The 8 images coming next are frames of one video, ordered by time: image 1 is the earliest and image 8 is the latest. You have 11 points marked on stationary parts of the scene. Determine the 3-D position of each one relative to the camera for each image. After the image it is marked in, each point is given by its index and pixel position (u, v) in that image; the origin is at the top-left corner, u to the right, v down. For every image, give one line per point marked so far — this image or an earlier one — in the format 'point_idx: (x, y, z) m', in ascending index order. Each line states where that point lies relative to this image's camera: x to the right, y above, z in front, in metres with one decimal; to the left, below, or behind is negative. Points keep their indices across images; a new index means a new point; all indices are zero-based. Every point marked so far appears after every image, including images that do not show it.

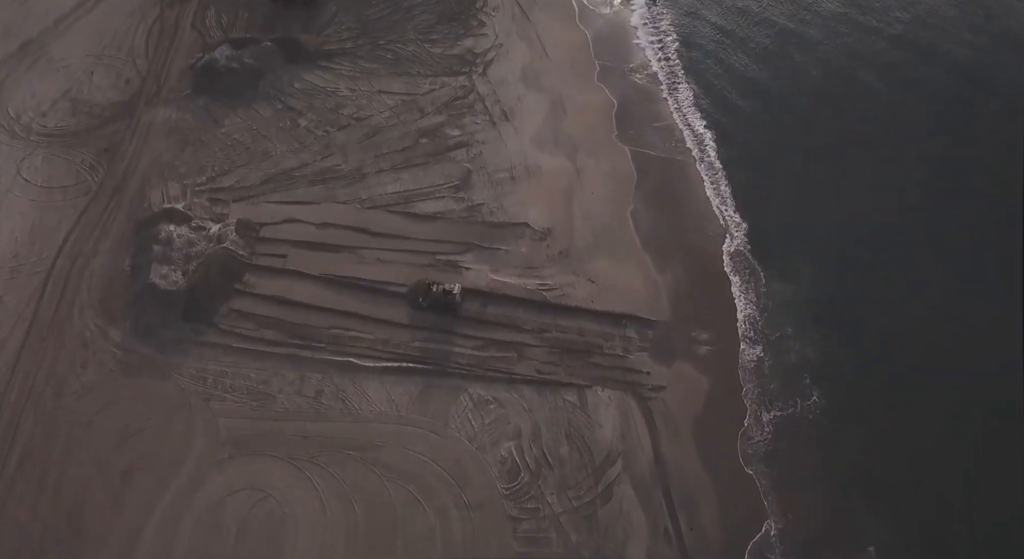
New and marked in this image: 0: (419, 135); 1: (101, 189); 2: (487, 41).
0: (-1.9, +3.0, +17.0) m
1: (-7.7, +1.7, +15.3) m
2: (-0.6, +5.5, +19.0) m
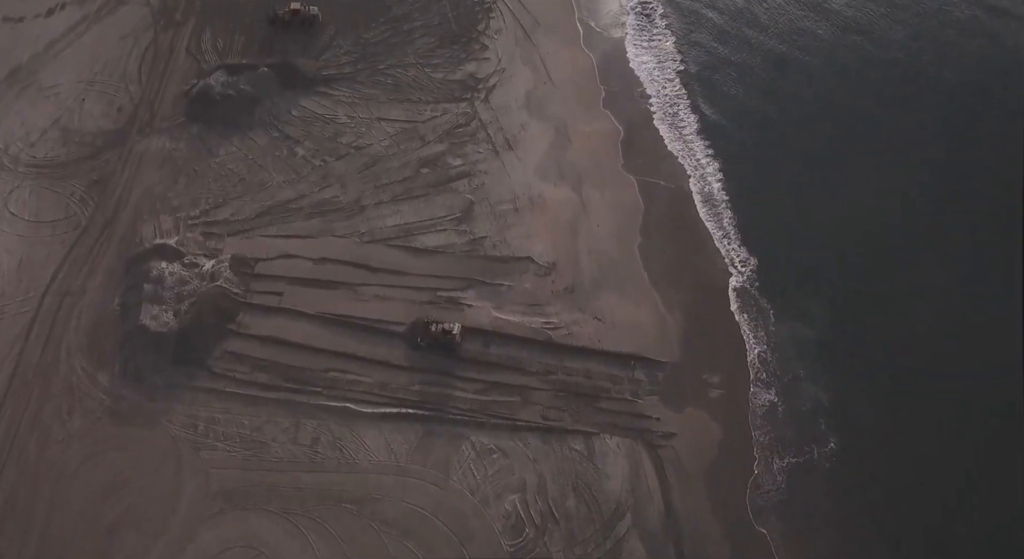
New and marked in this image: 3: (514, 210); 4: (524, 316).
0: (-1.9, +2.3, +16.6) m
1: (-7.6, +1.0, +14.8) m
2: (-0.5, +4.9, +18.5) m
3: (0.0, +1.4, +15.9) m
4: (+0.2, -0.6, +14.3) m
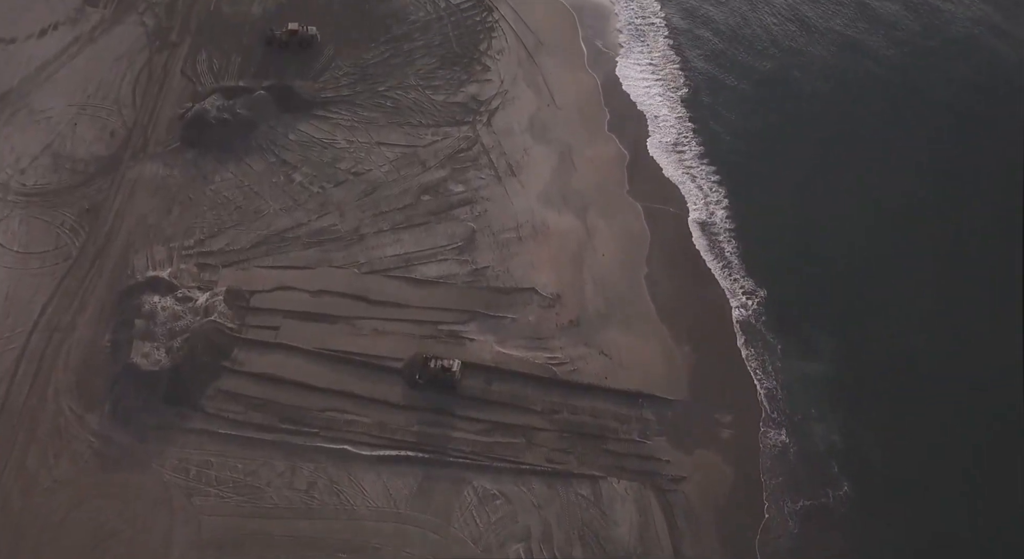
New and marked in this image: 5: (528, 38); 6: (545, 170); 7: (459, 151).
0: (-1.8, +1.7, +16.1) m
1: (-7.5, +0.4, +14.4) m
2: (-0.4, +4.3, +18.1) m
3: (+0.1, +0.8, +15.5) m
4: (+0.3, -1.2, +13.8) m
5: (+0.3, +5.7, +19.2) m
6: (+0.6, +2.2, +16.7) m
7: (-1.1, +2.6, +16.9) m
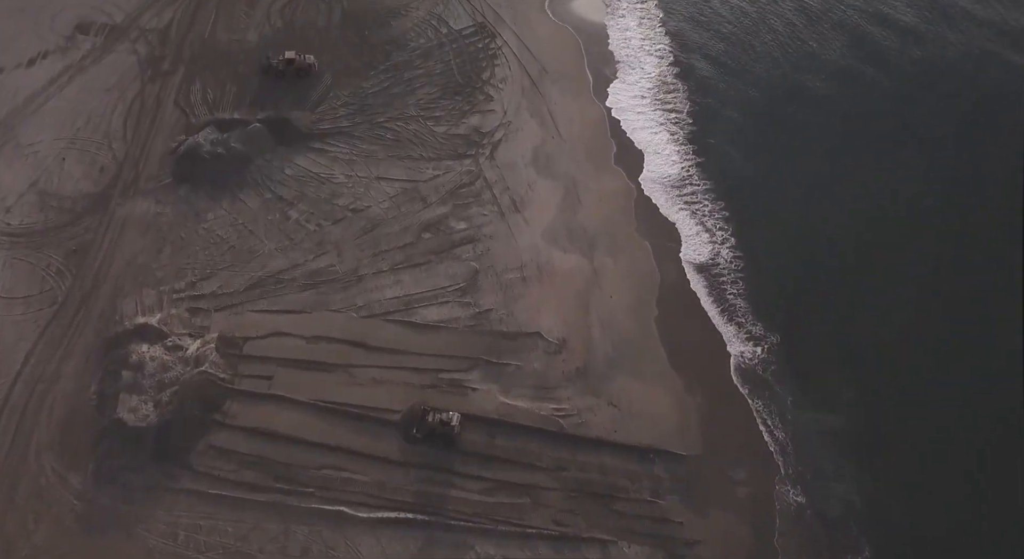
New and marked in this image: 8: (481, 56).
0: (-1.7, +0.9, +15.6) m
1: (-7.5, -0.3, +13.8) m
2: (-0.4, +3.5, +17.5) m
3: (+0.2, 0.0, +14.9) m
4: (+0.3, -2.0, +13.2) m
5: (+0.4, +4.9, +18.7) m
6: (+0.7, +1.4, +16.1) m
7: (-1.0, +1.8, +16.3) m
8: (-0.7, +5.1, +18.8) m
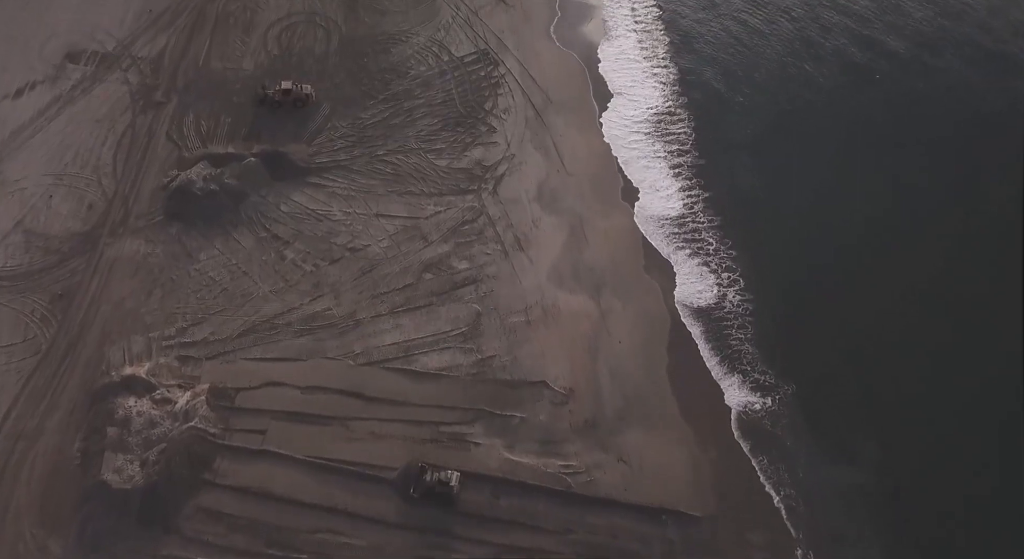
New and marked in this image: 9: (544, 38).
0: (-1.7, +0.2, +15.0) m
1: (-7.4, -1.1, +13.2) m
2: (-0.3, +2.7, +17.0) m
3: (+0.3, -0.8, +14.3) m
4: (+0.4, -2.7, +12.6) m
5: (+0.5, +4.1, +18.1) m
6: (+0.8, +0.7, +15.5) m
7: (-0.9, +1.1, +15.7) m
8: (-0.6, +4.3, +18.2) m
9: (+0.8, +5.8, +19.4) m
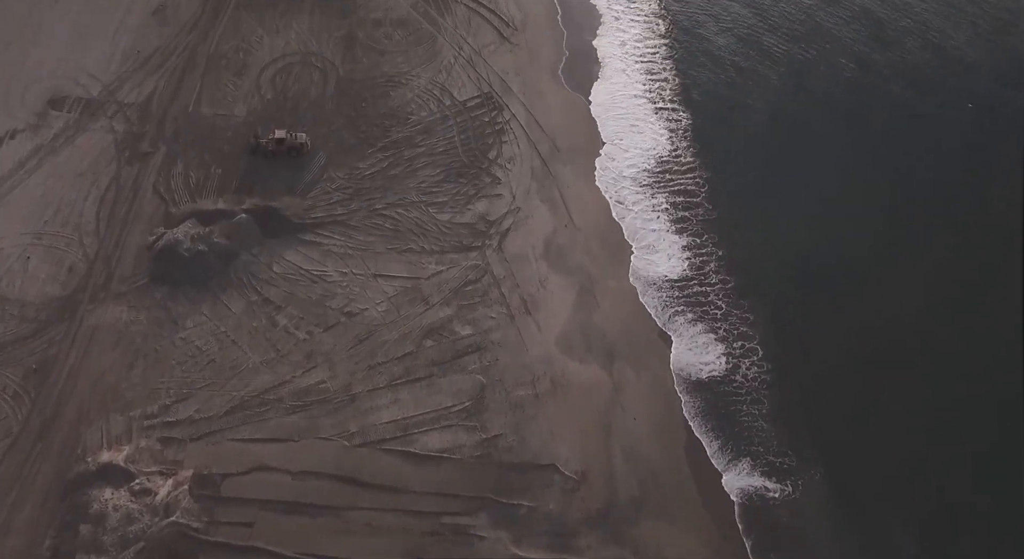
0: (-1.5, -1.0, +14.0) m
1: (-7.3, -2.2, +12.3) m
2: (-0.2, +1.5, +16.1) m
3: (+0.4, -1.9, +13.4) m
4: (+0.5, -3.9, +11.7) m
5: (+0.6, +2.9, +17.2) m
6: (+0.9, -0.5, +14.6) m
7: (-0.8, -0.1, +14.8) m
8: (-0.5, +3.1, +17.3) m
9: (+0.9, +4.5, +18.6) m
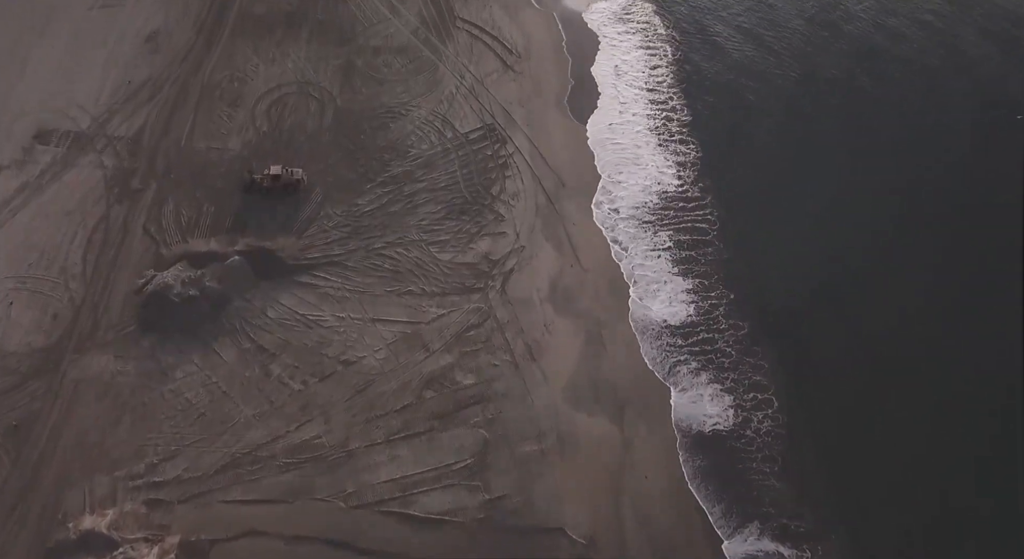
0: (-1.5, -1.8, +13.4) m
1: (-7.2, -3.0, +11.6) m
2: (-0.1, +0.7, +15.5) m
3: (+0.4, -2.7, +12.7) m
4: (+0.6, -4.6, +11.0) m
5: (+0.7, +2.1, +16.6) m
6: (+1.0, -1.3, +14.0) m
7: (-0.8, -0.9, +14.2) m
8: (-0.4, +2.3, +16.7) m
9: (+1.0, +3.7, +18.0) m
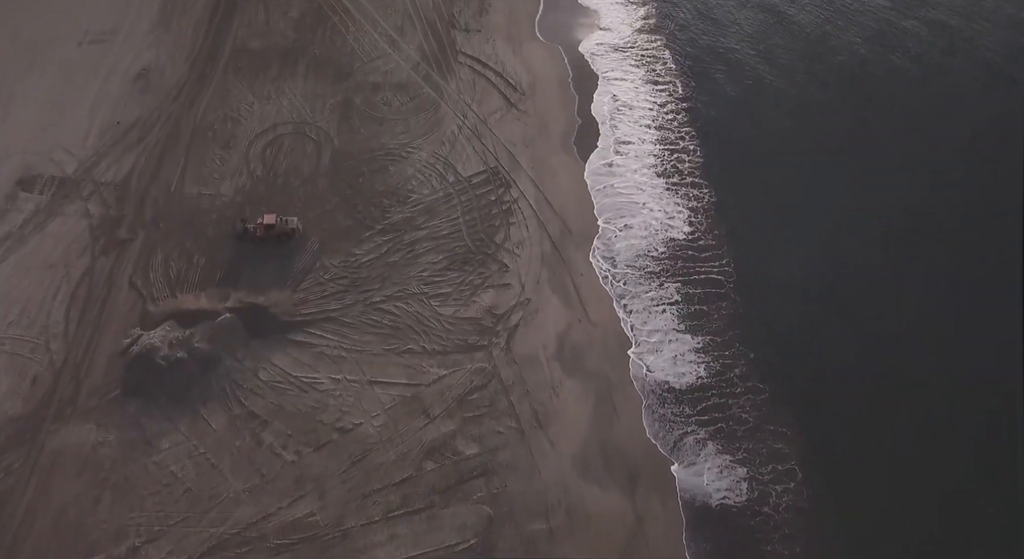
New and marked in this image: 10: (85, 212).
0: (-1.4, -2.8, +12.7) m
1: (-7.1, -4.0, +10.9) m
2: (0.0, -0.3, +14.7) m
3: (+0.5, -3.7, +12.0) m
4: (+0.7, -5.6, +10.2) m
5: (+0.8, +1.1, +15.9) m
6: (+1.1, -2.3, +13.2) m
7: (-0.7, -1.9, +13.4) m
8: (-0.3, +1.3, +16.0) m
9: (+1.1, +2.7, +17.3) m
10: (-7.9, +1.2, +15.2) m
